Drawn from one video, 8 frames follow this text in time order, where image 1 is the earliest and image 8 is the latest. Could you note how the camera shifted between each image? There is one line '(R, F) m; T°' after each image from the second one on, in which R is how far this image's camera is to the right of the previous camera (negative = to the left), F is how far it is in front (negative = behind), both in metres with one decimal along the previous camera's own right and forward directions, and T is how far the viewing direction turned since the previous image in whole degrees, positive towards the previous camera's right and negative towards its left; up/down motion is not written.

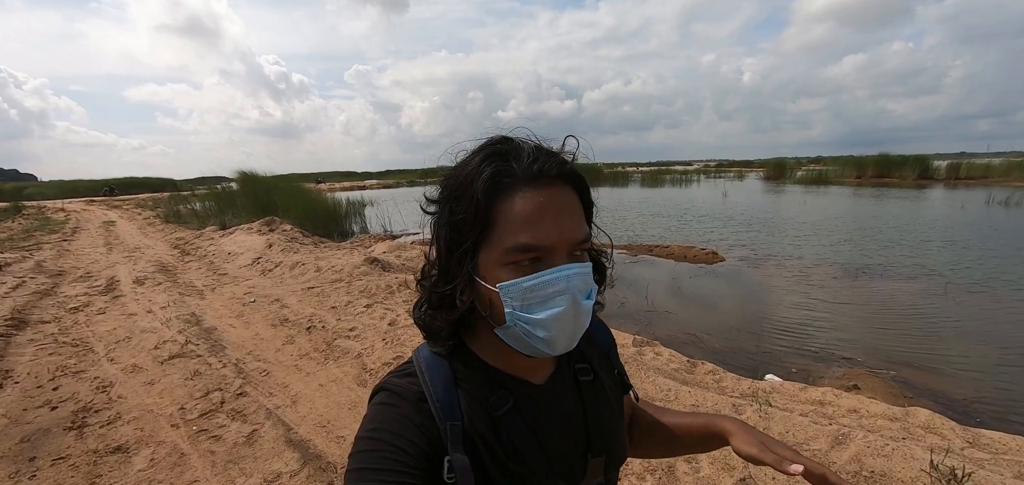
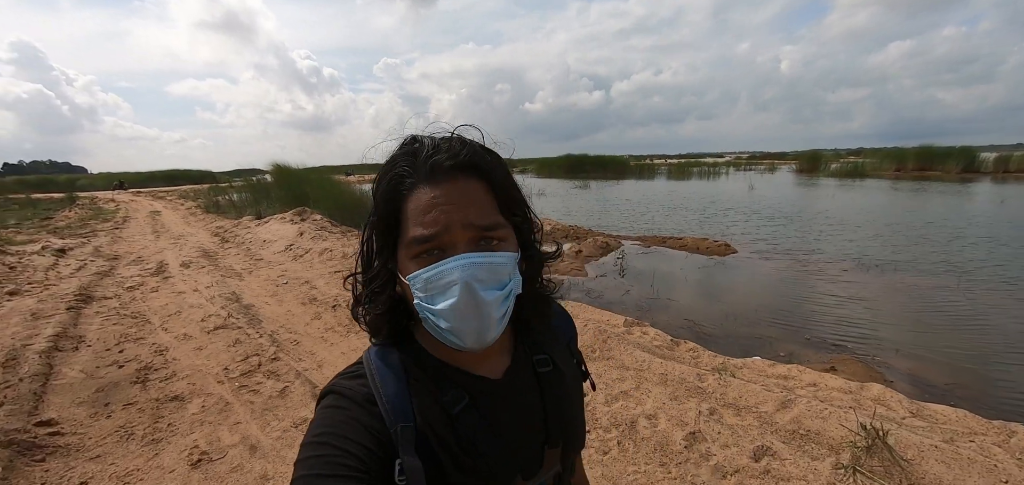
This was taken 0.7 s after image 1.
(+0.3, -0.4) m; -3°
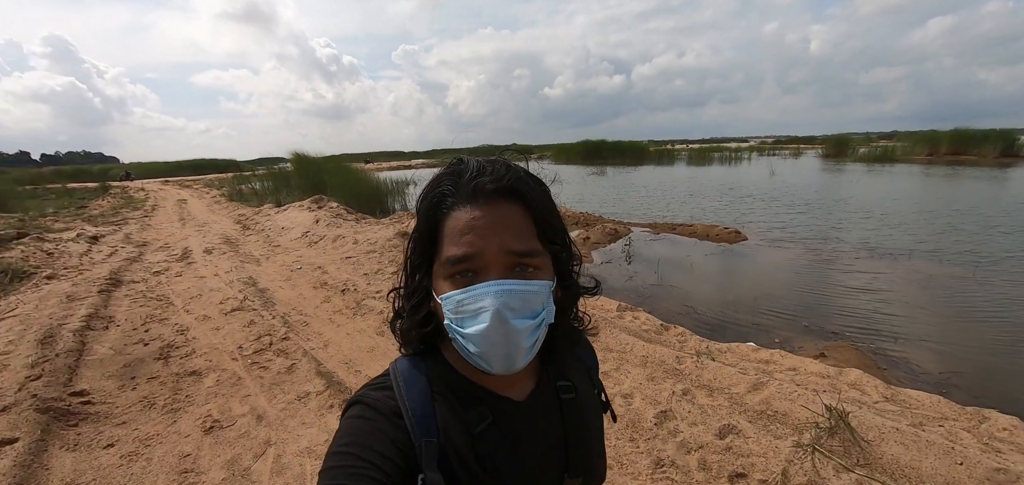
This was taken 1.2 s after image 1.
(+0.3, -0.1) m; -2°
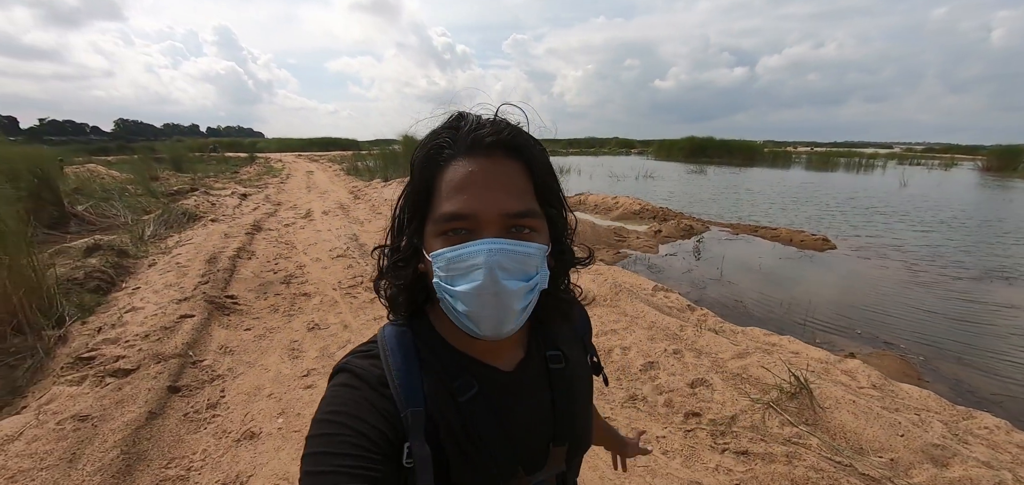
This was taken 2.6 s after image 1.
(+0.5, -0.6) m; -12°
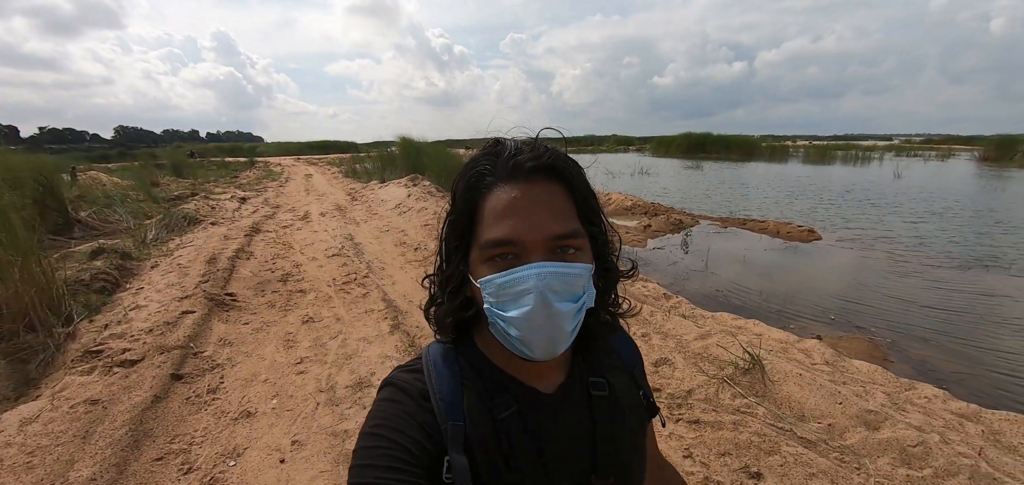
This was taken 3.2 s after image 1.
(+0.2, -0.2) m; 0°
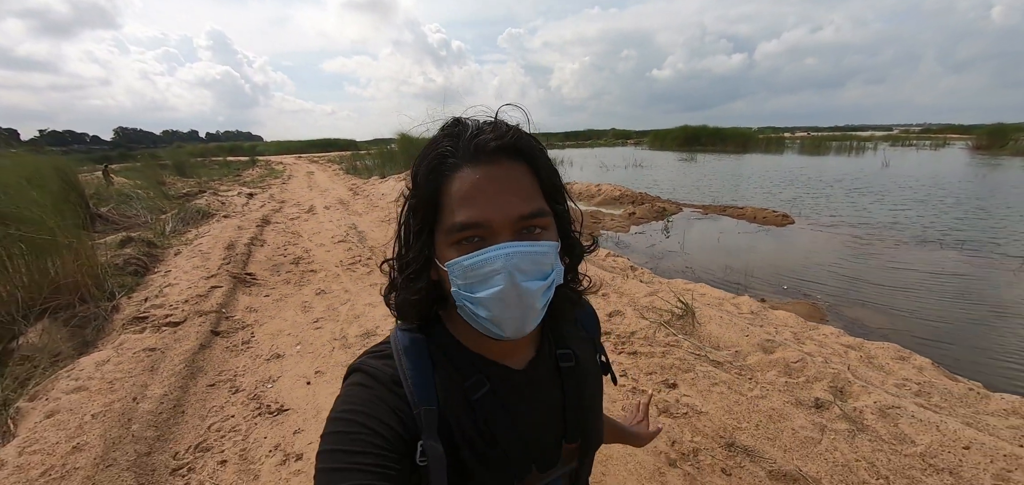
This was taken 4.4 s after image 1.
(+0.2, -0.7) m; 0°
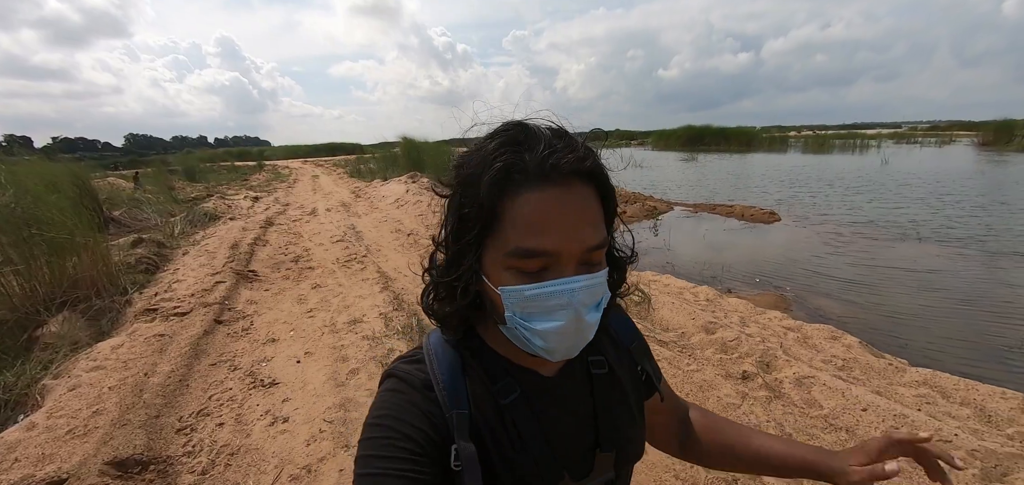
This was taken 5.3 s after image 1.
(+0.3, -0.4) m; -1°
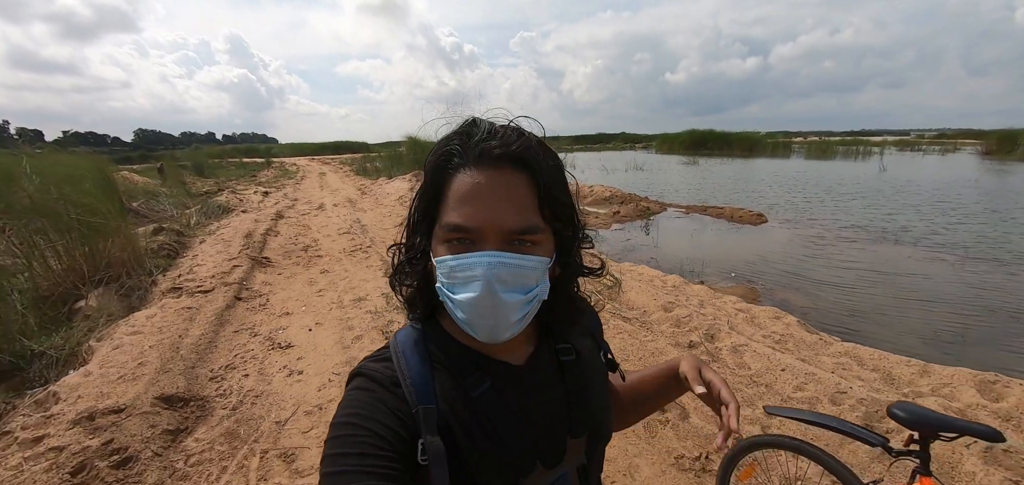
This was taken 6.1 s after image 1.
(+0.2, -0.5) m; -1°
